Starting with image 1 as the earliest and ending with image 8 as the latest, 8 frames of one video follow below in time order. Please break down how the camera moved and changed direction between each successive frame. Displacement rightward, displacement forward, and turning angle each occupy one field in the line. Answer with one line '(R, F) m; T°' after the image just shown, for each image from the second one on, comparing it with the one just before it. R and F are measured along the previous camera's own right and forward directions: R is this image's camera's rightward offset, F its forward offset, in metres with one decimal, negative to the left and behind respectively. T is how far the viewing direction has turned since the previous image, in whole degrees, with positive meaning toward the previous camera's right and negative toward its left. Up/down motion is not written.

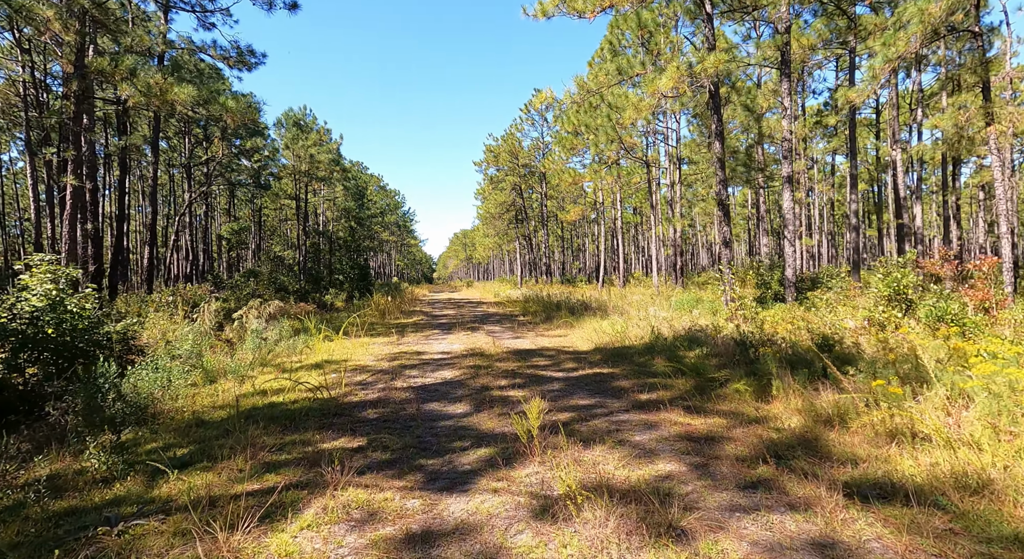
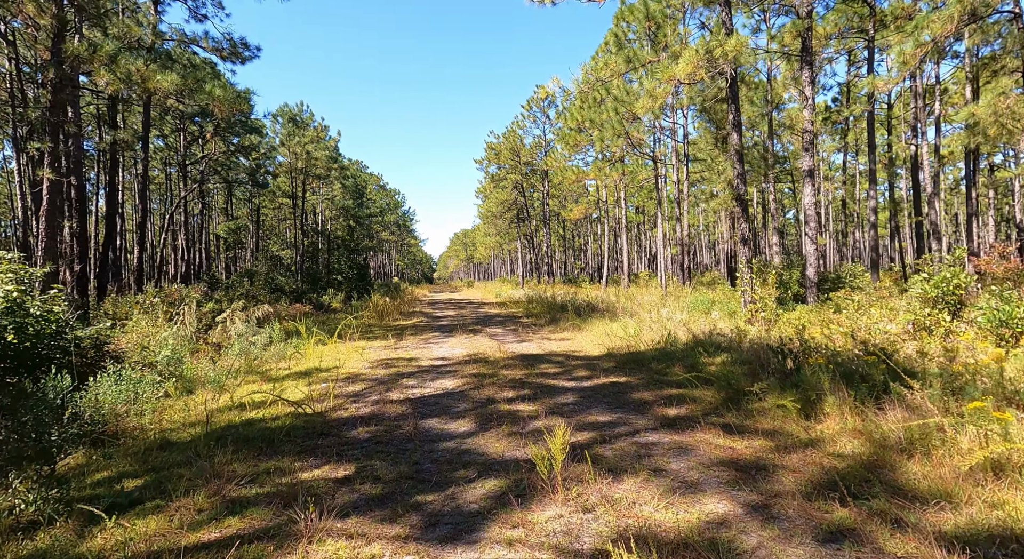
(-0.1, +0.8) m; 0°
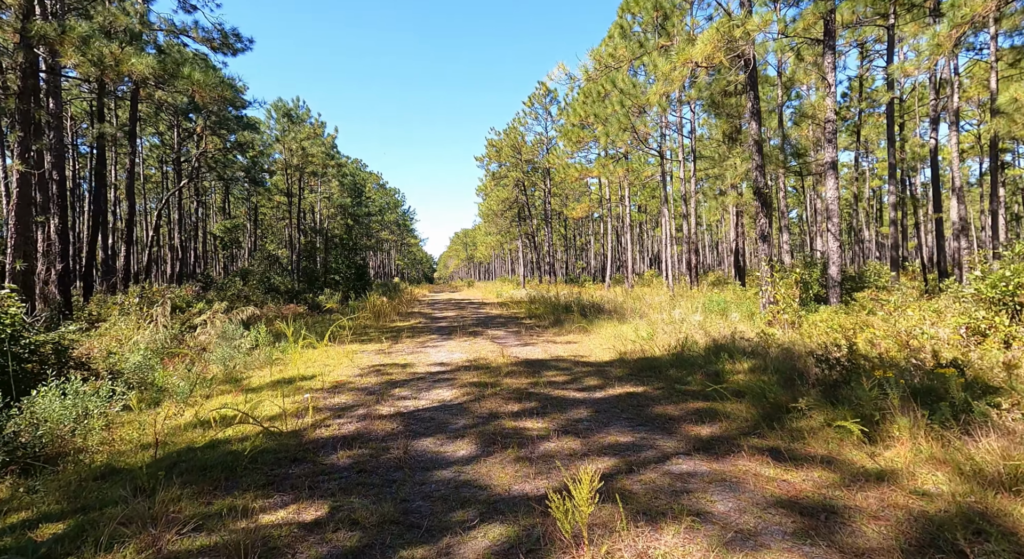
(0.0, +0.8) m; 0°
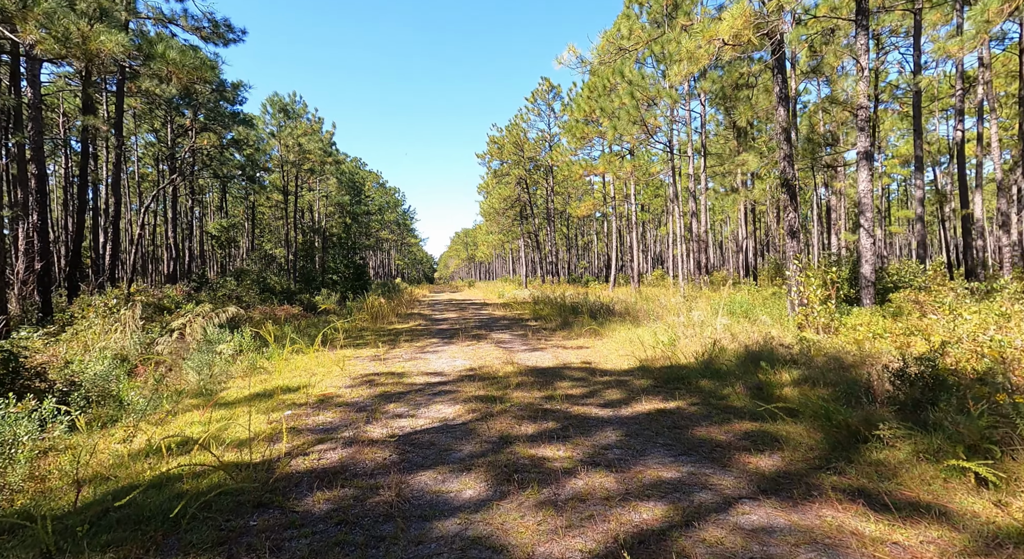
(-0.1, +0.9) m; 0°
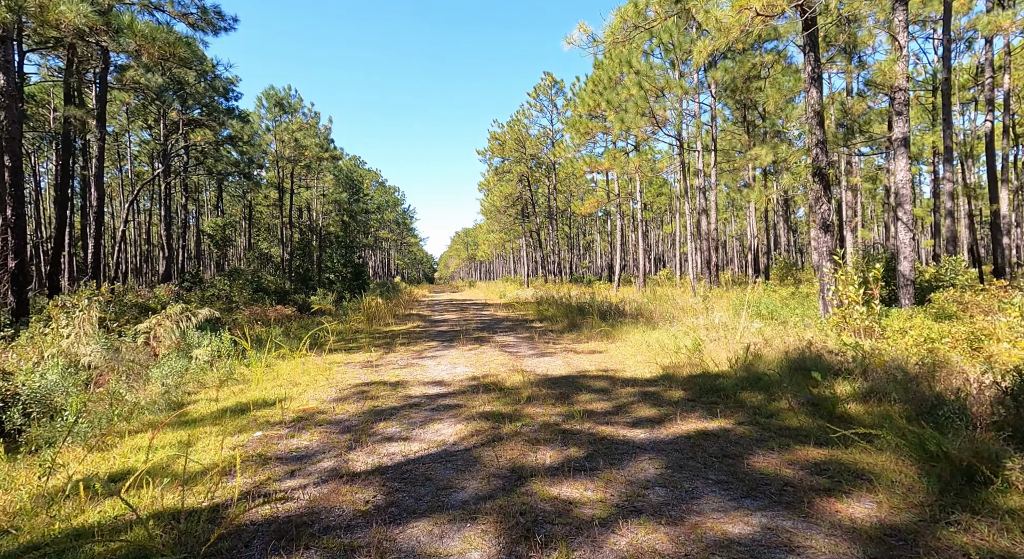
(-0.1, +0.9) m; 0°
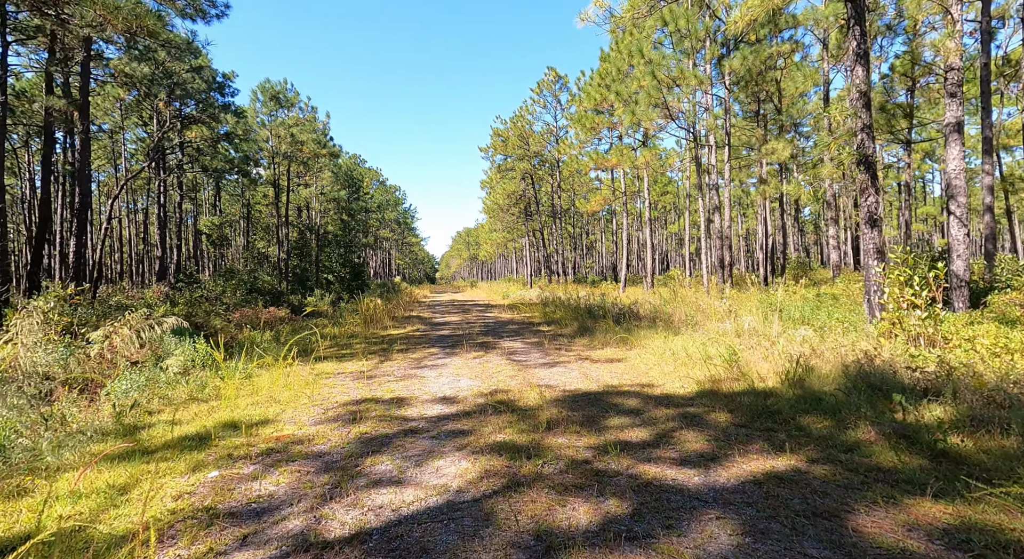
(-0.1, +1.0) m; 0°
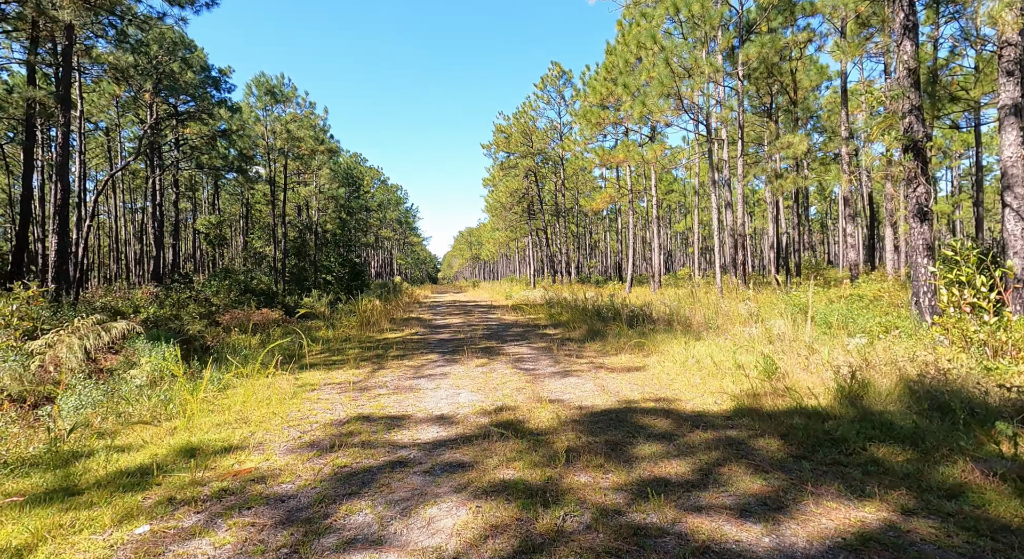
(-0.1, +0.9) m; 0°
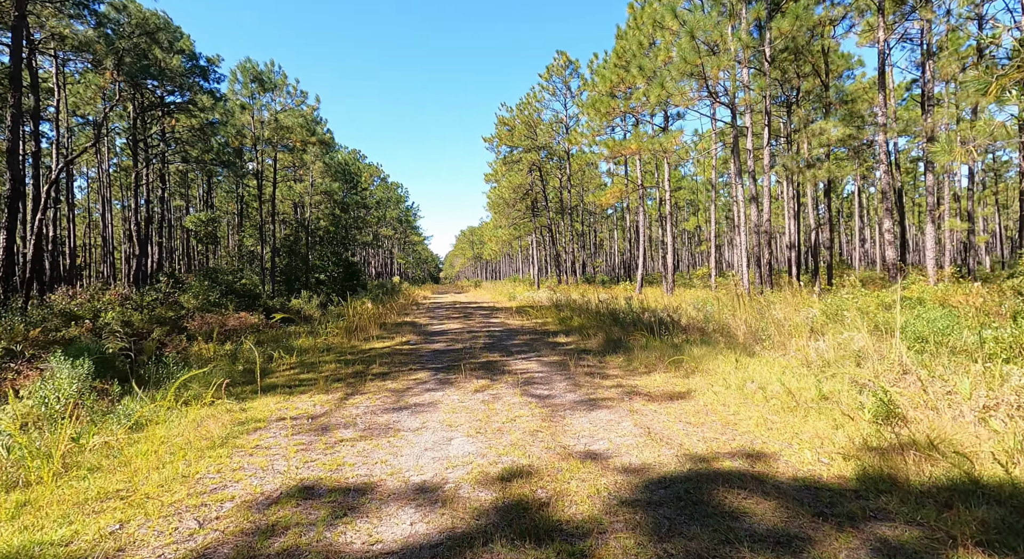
(-0.1, +1.9) m; 0°
